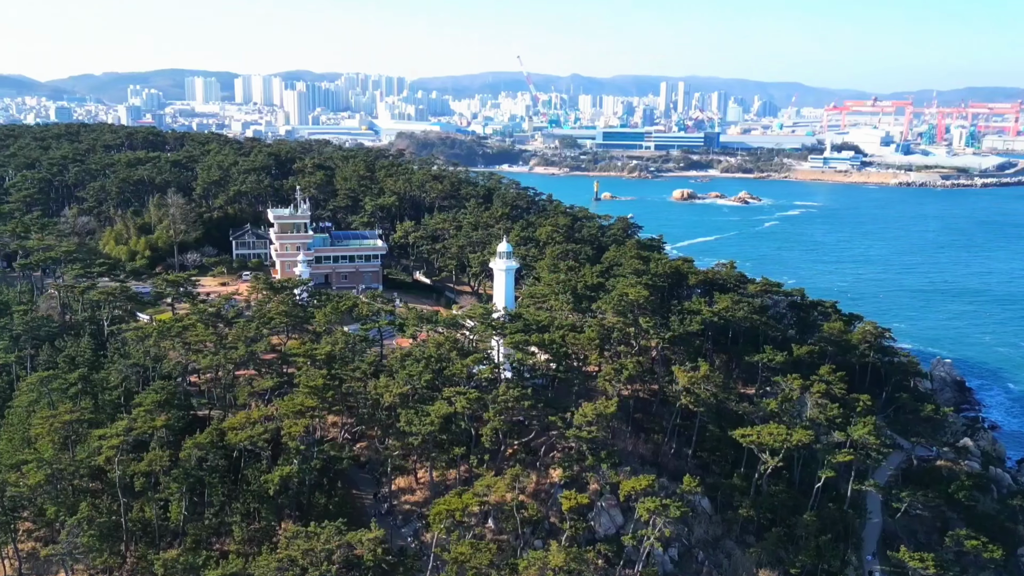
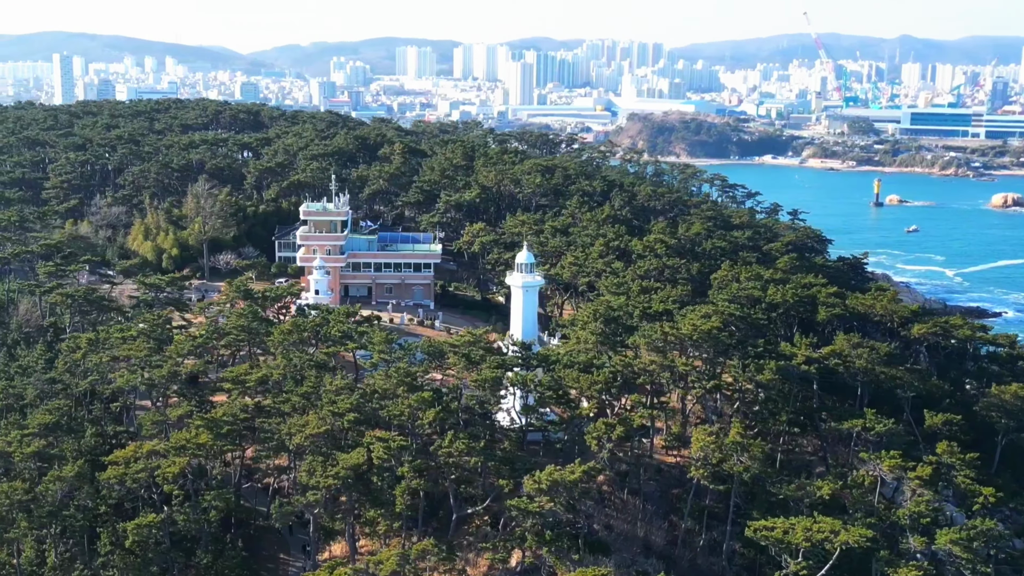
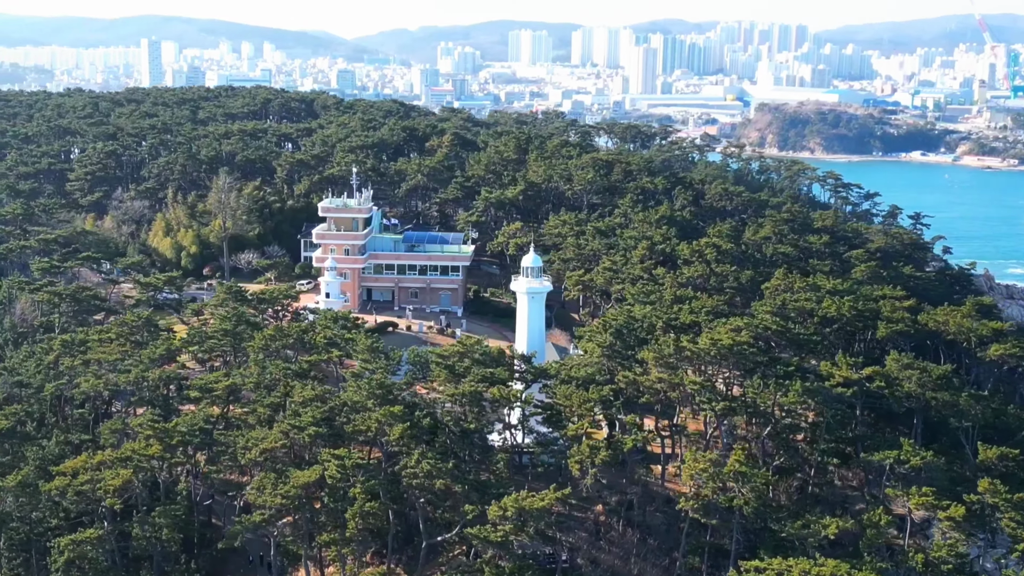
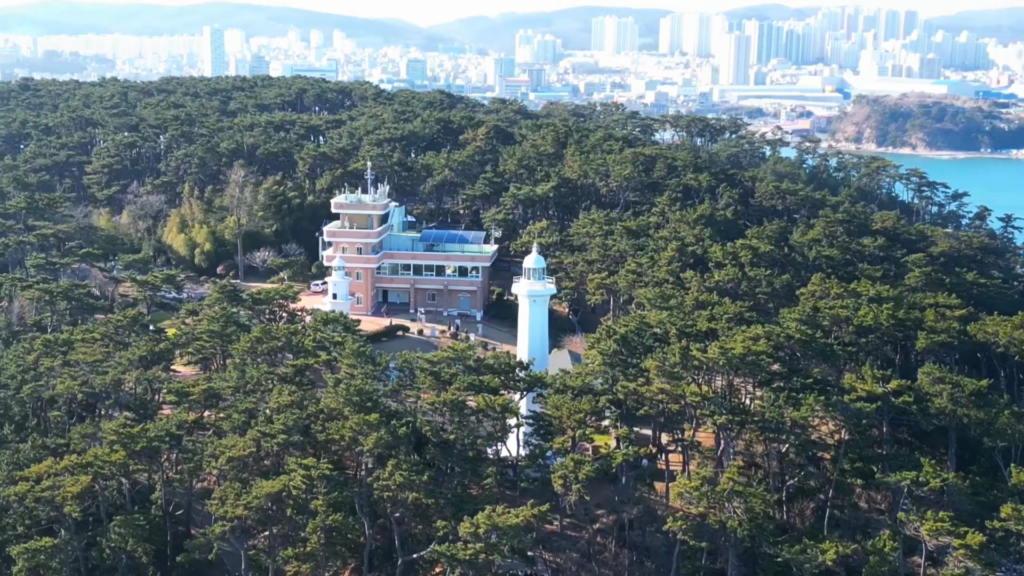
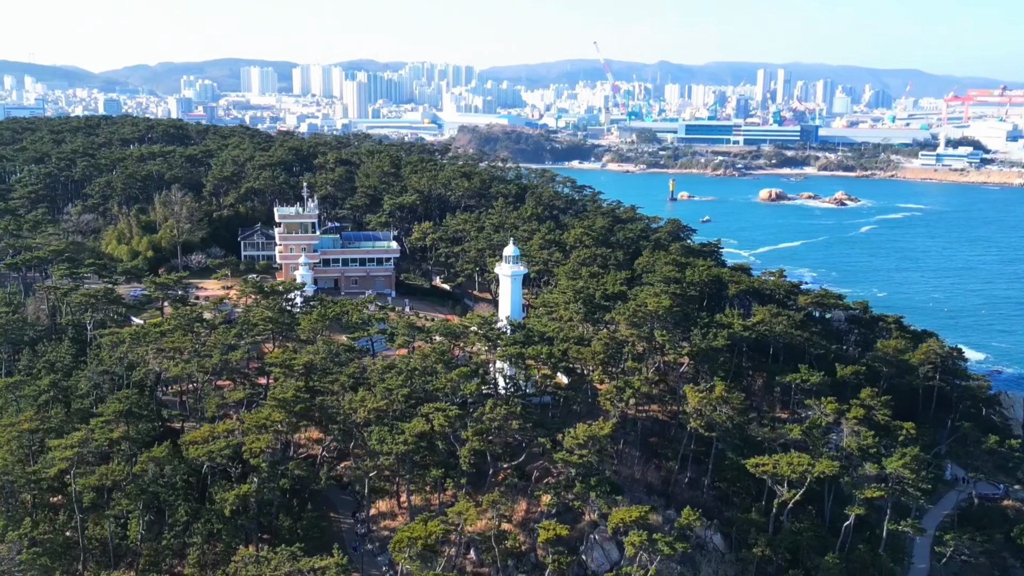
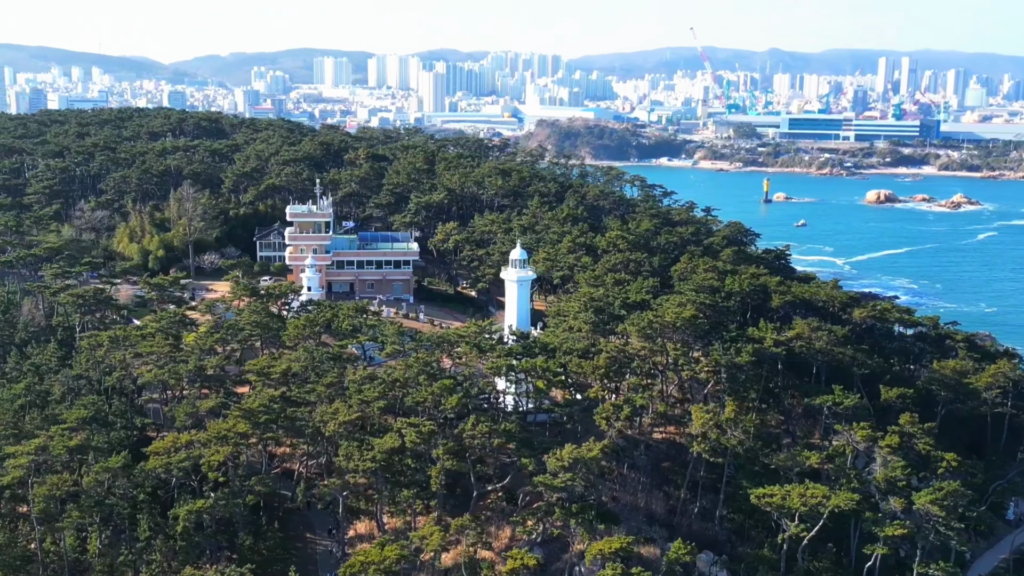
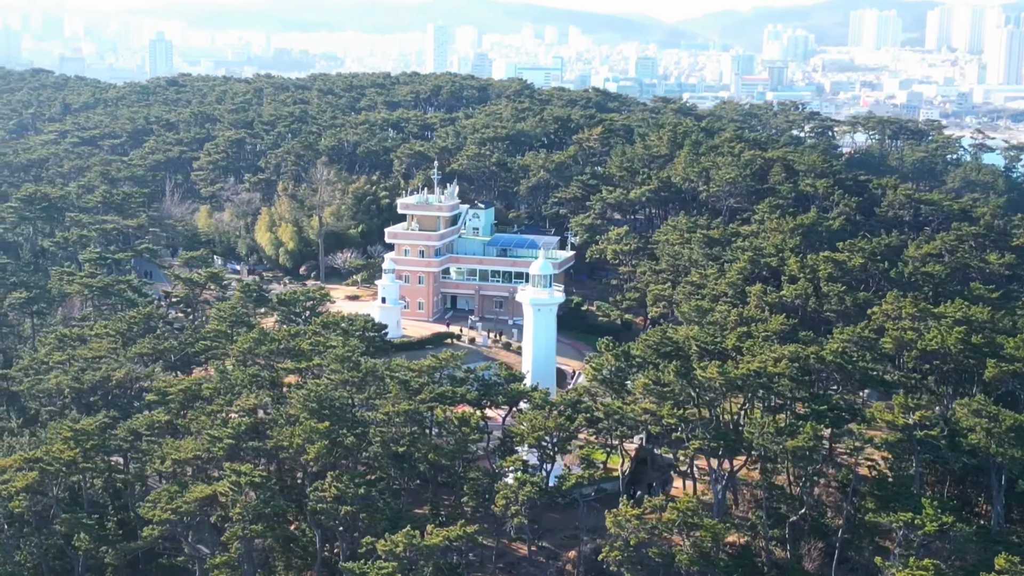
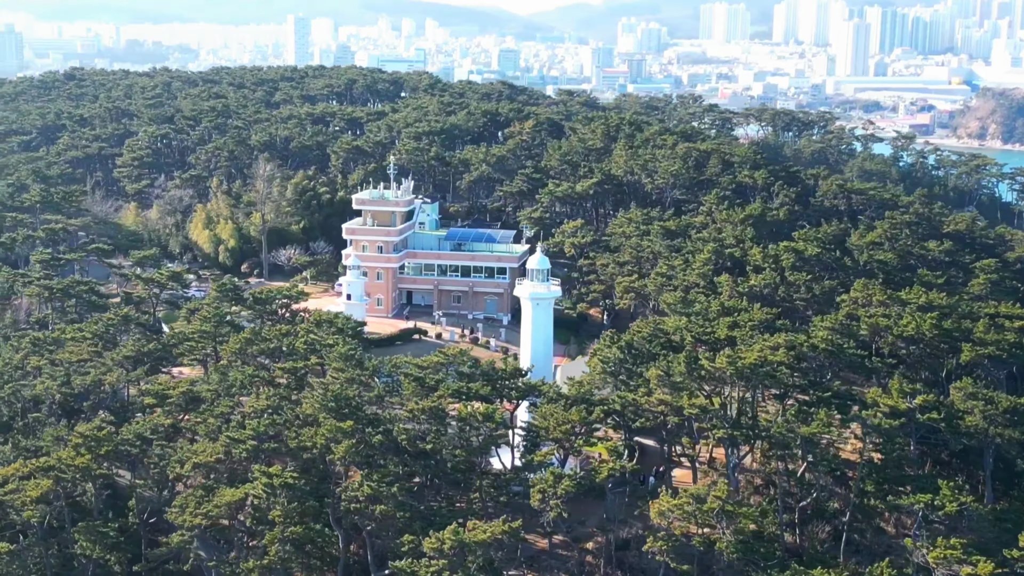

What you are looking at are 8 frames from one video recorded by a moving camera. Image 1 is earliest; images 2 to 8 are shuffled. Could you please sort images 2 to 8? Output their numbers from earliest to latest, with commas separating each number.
5, 6, 2, 3, 4, 8, 7
